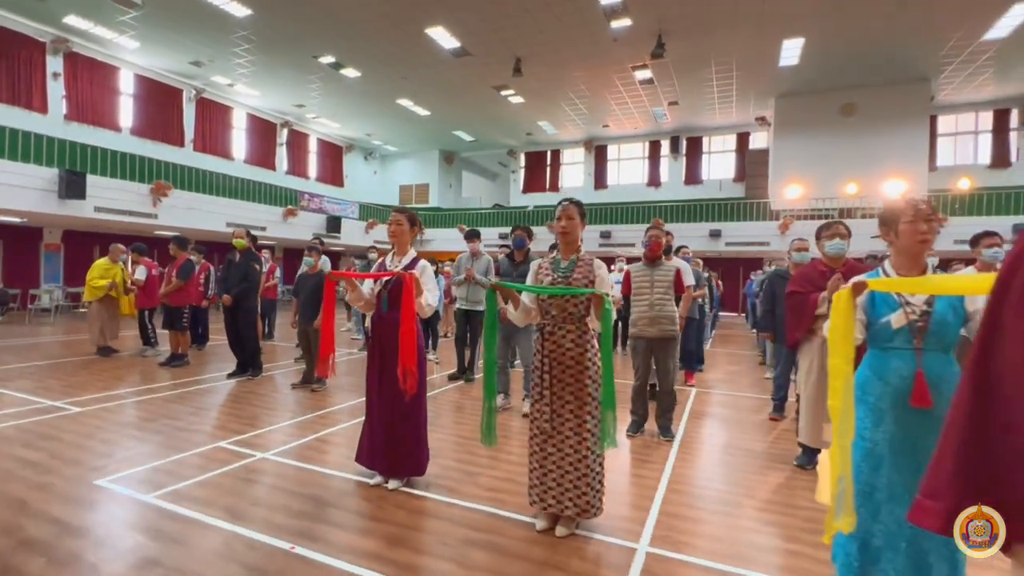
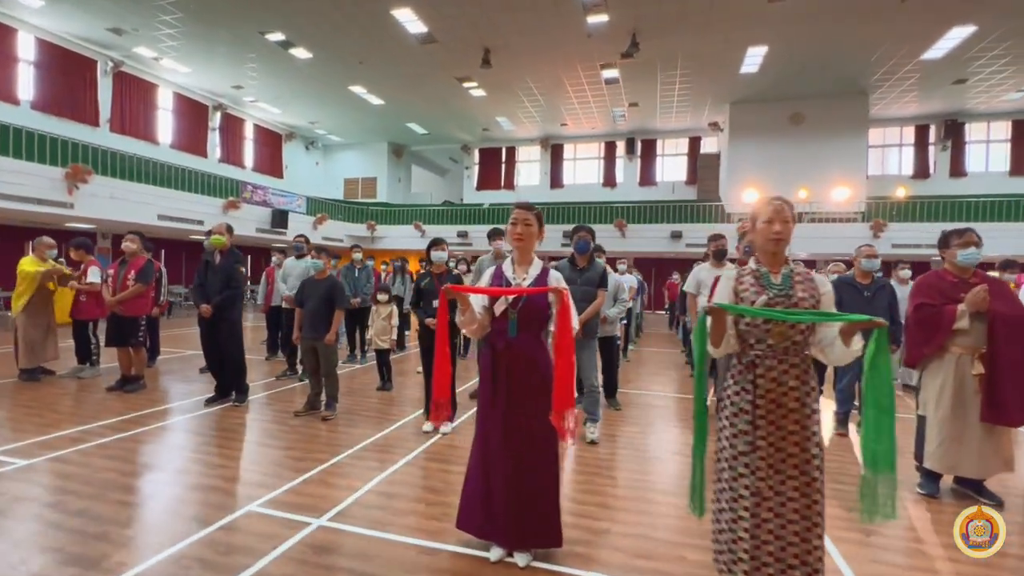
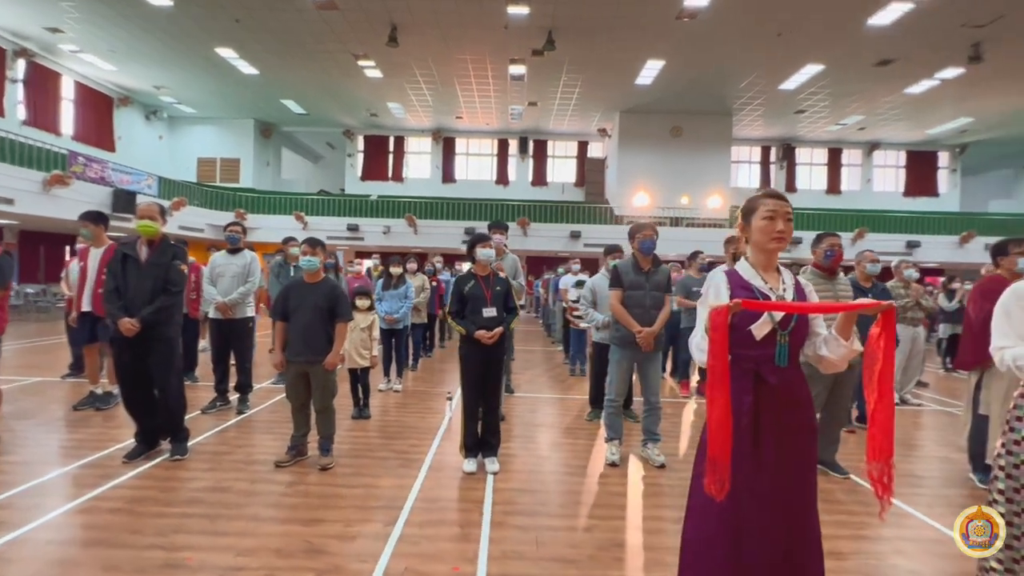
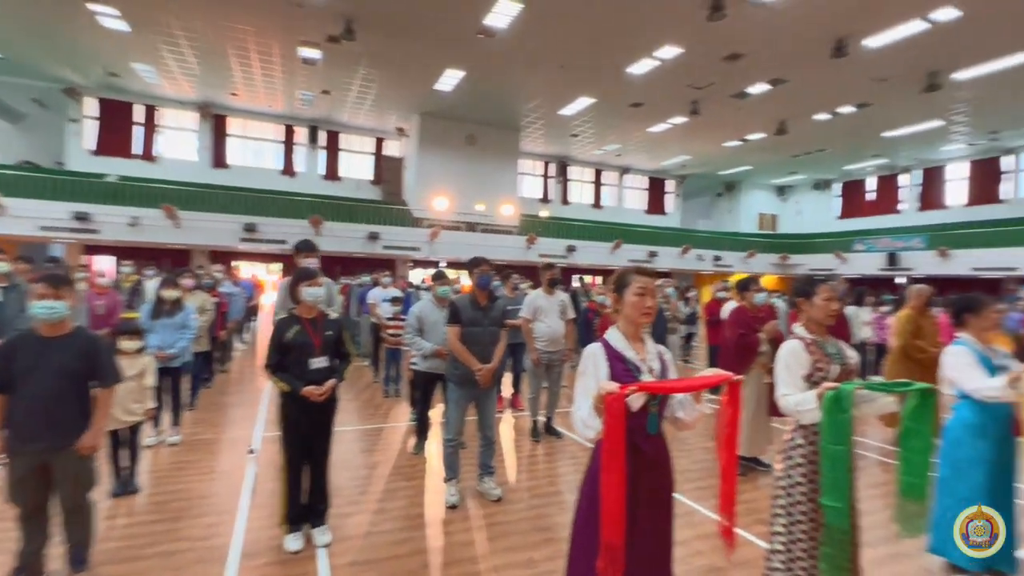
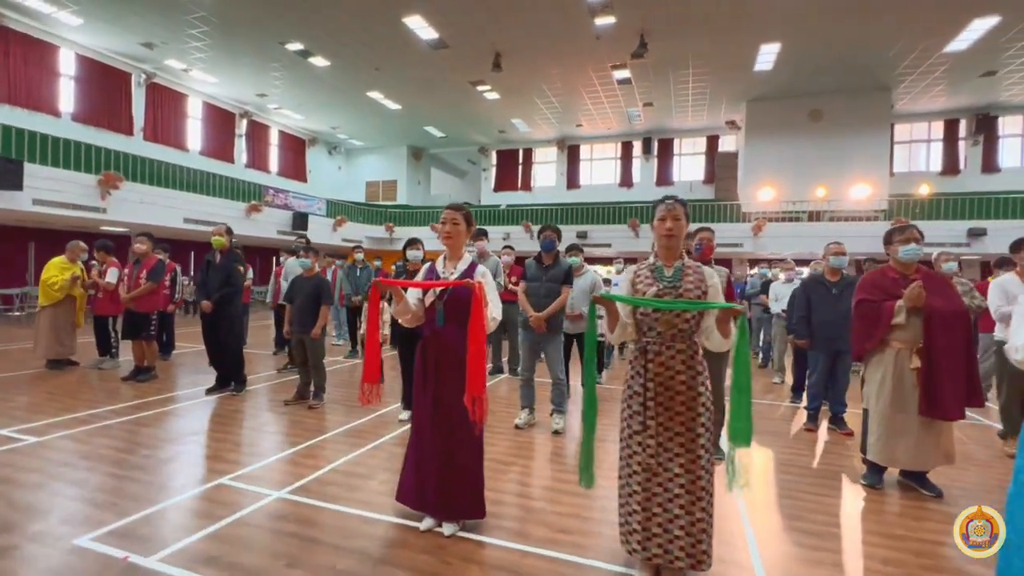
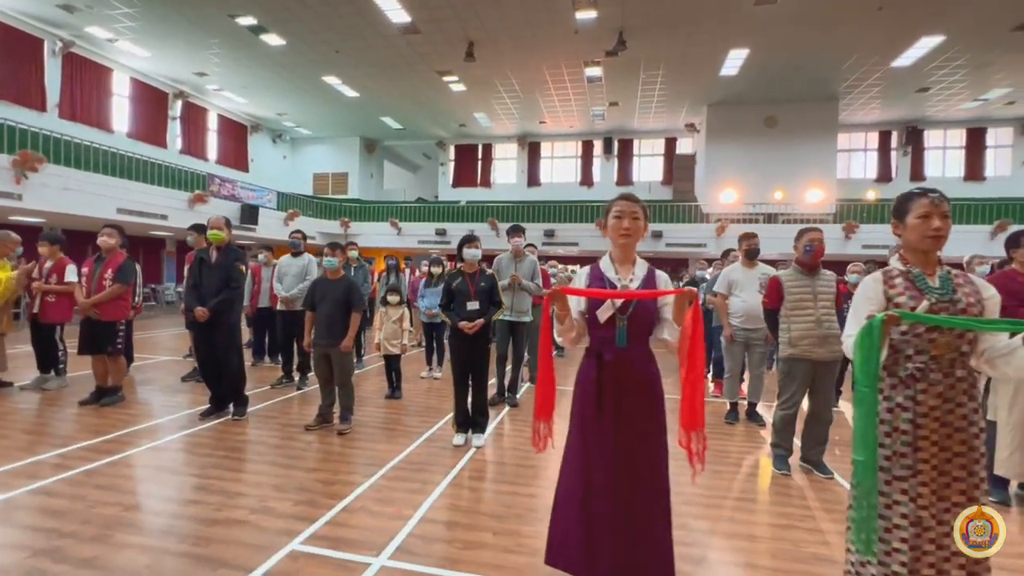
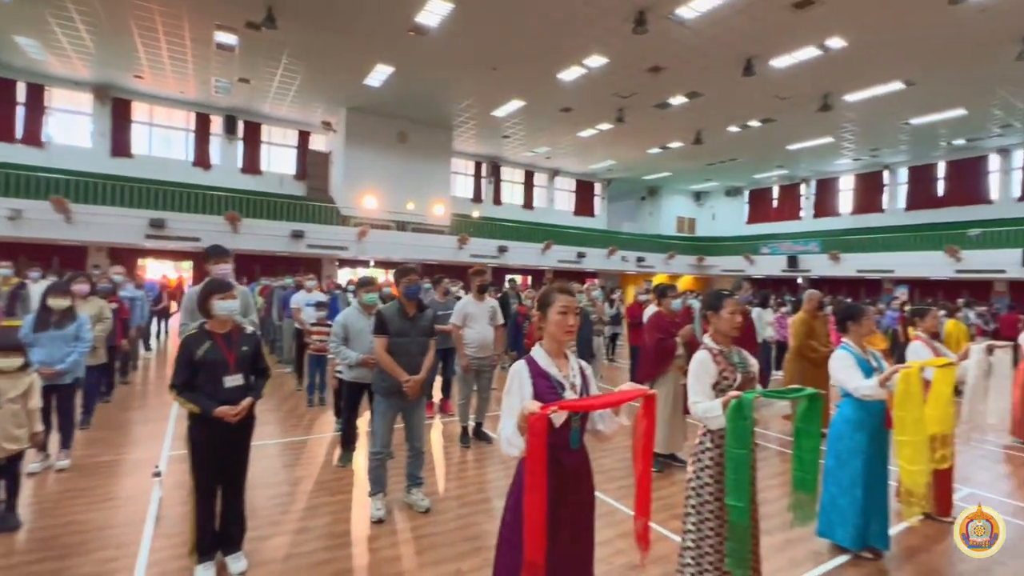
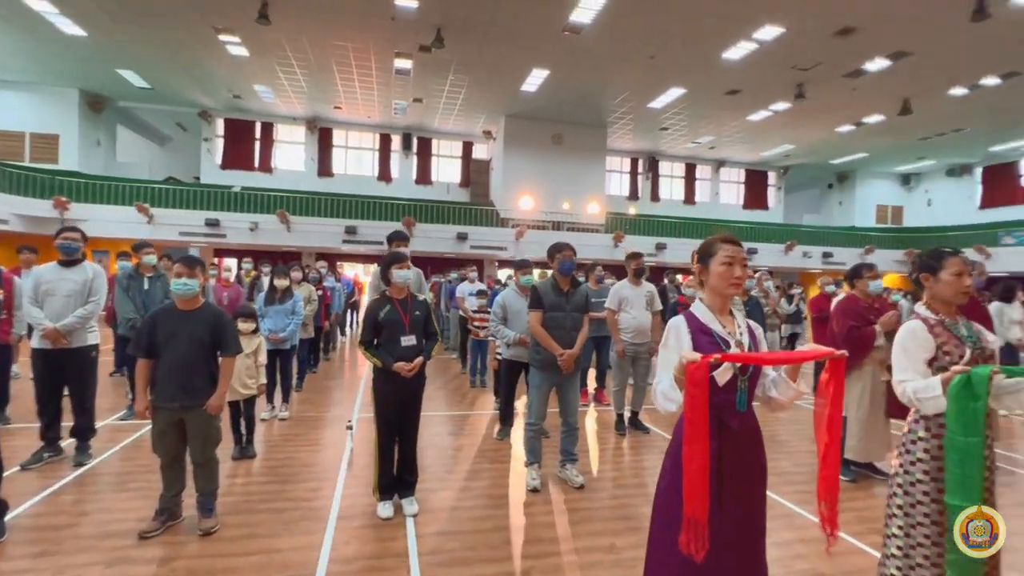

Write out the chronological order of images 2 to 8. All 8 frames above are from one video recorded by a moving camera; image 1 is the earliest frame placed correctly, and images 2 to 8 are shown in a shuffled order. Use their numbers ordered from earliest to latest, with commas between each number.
5, 2, 6, 3, 8, 4, 7
